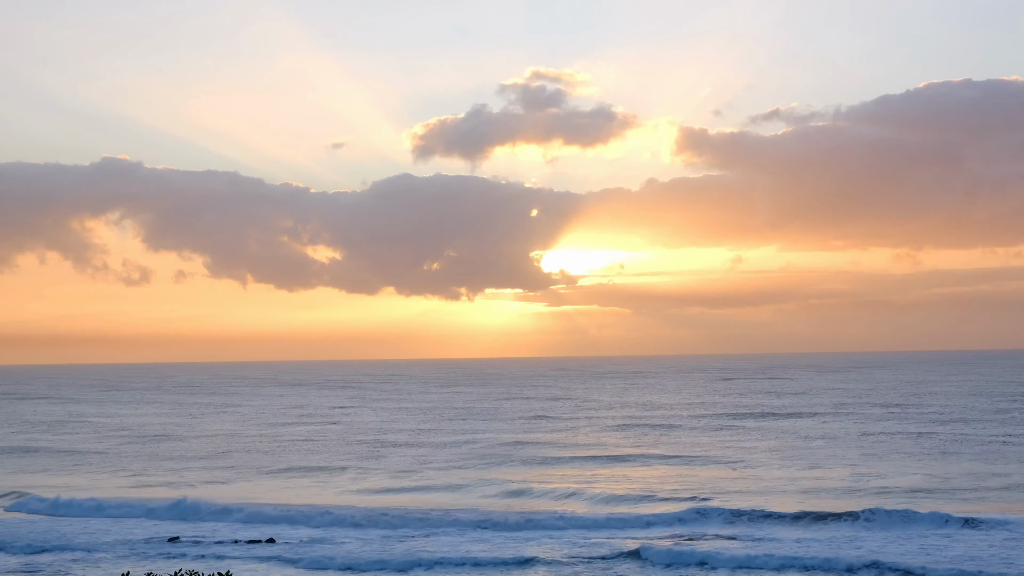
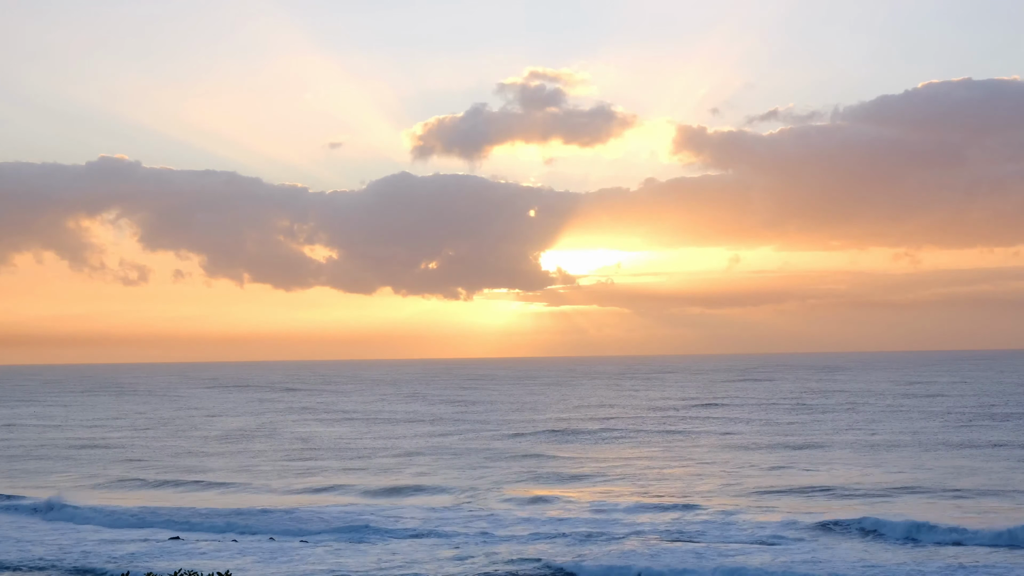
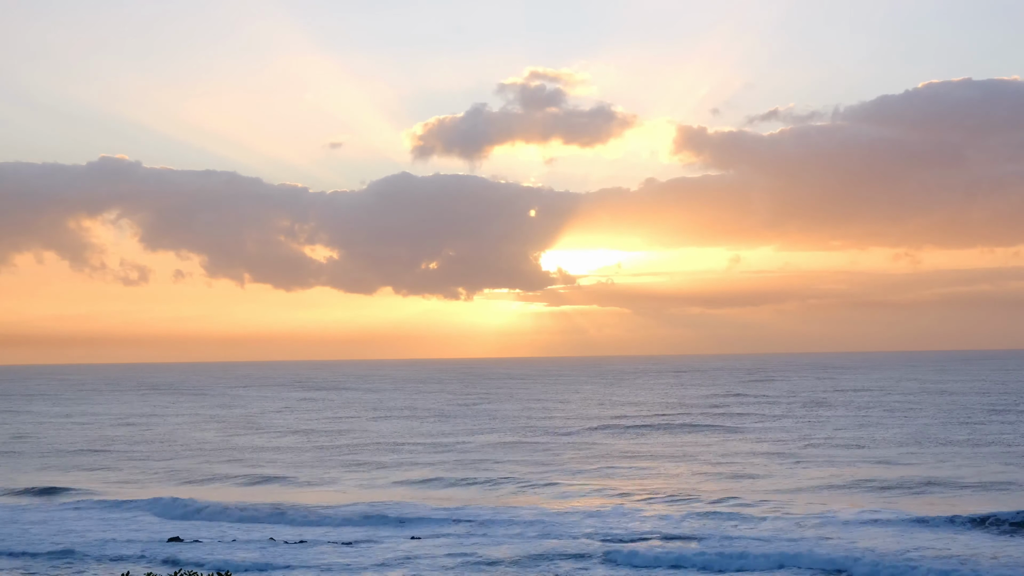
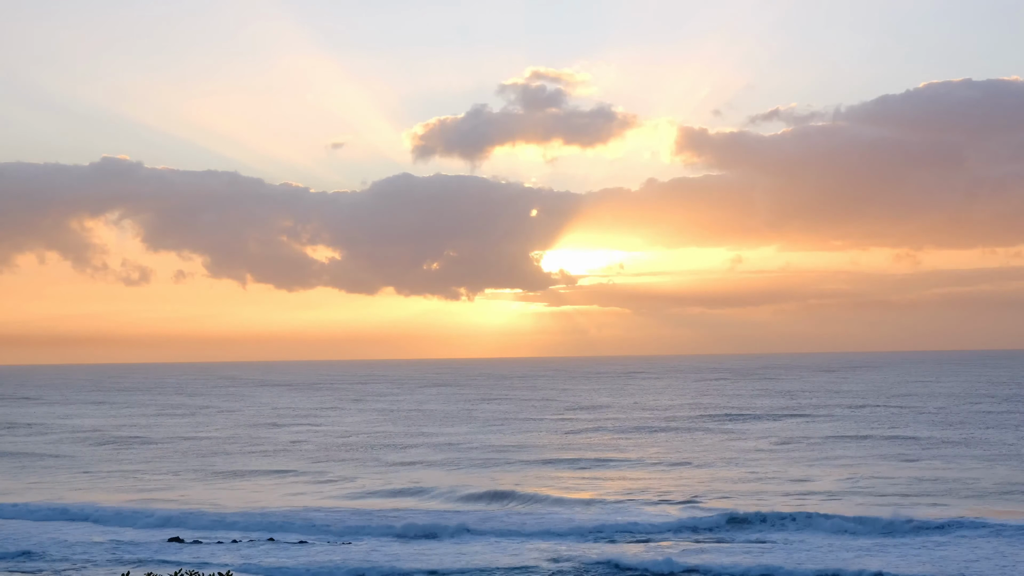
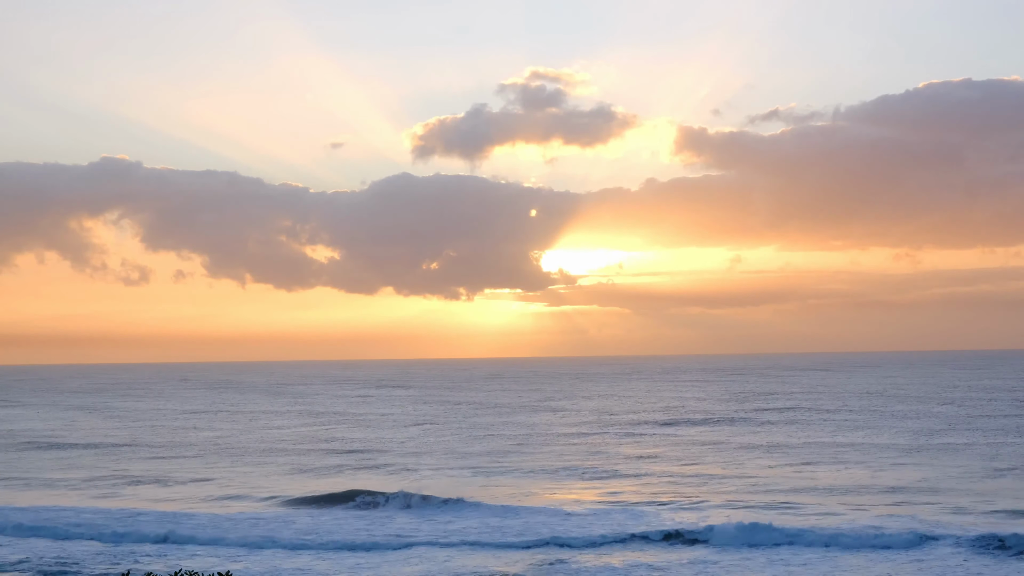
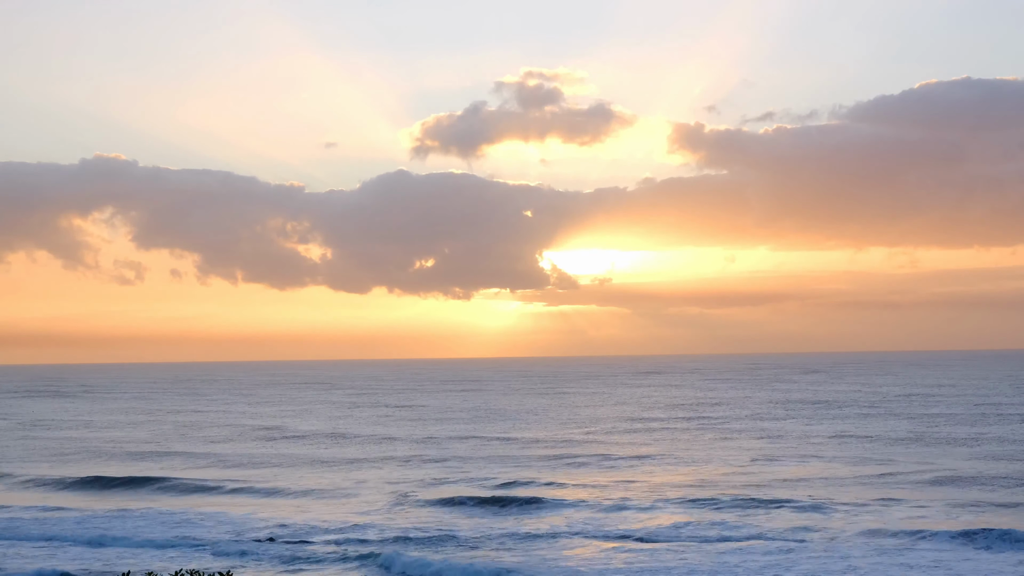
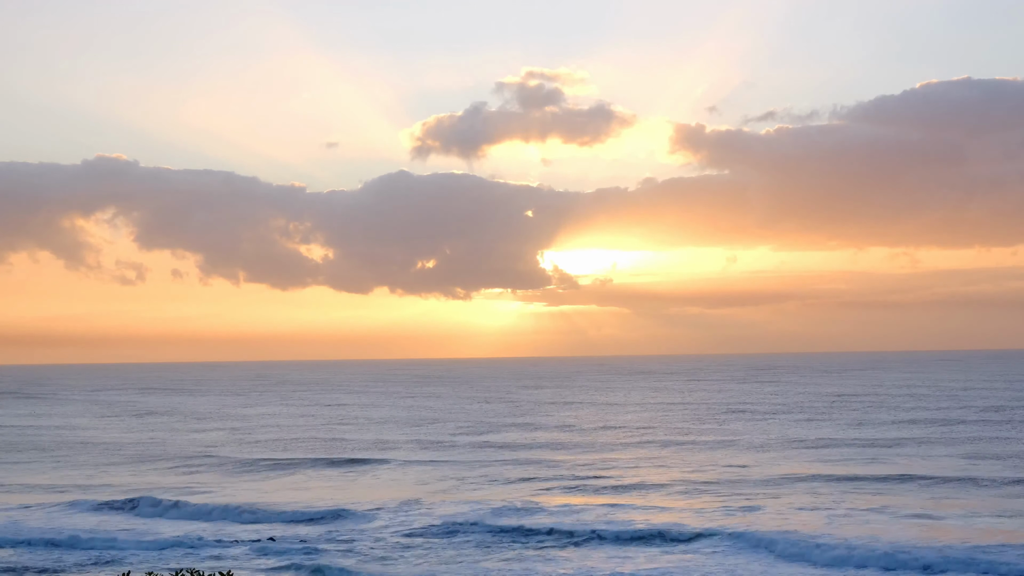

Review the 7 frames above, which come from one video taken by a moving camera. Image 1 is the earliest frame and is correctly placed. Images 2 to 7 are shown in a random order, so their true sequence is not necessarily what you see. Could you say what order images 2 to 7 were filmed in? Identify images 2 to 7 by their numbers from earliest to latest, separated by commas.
4, 5, 3, 2, 7, 6
